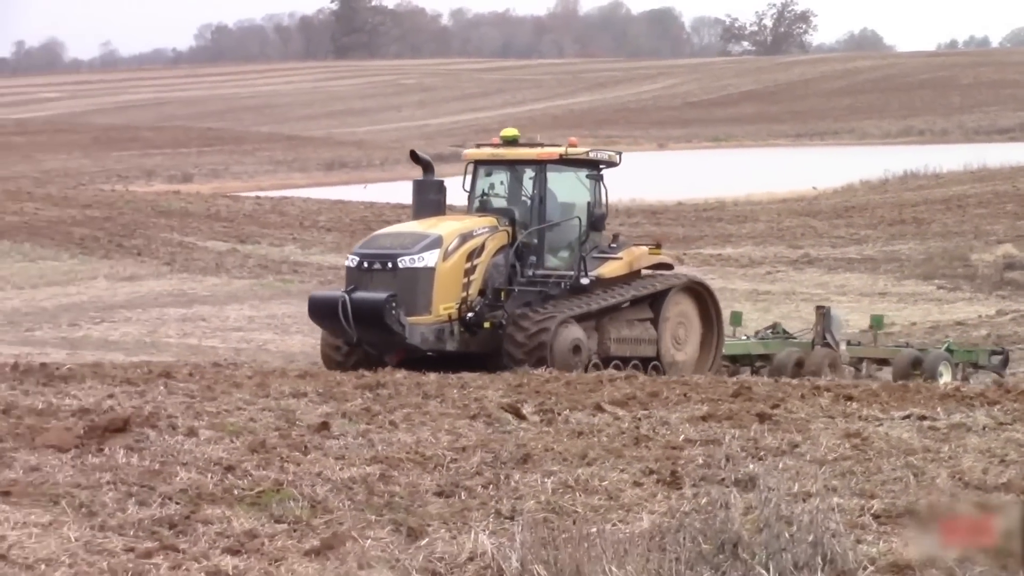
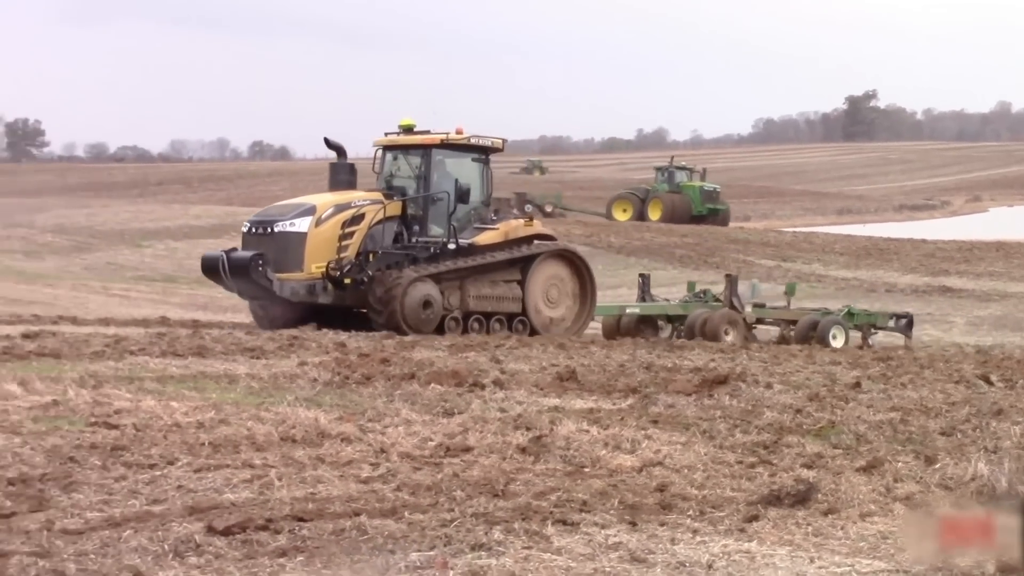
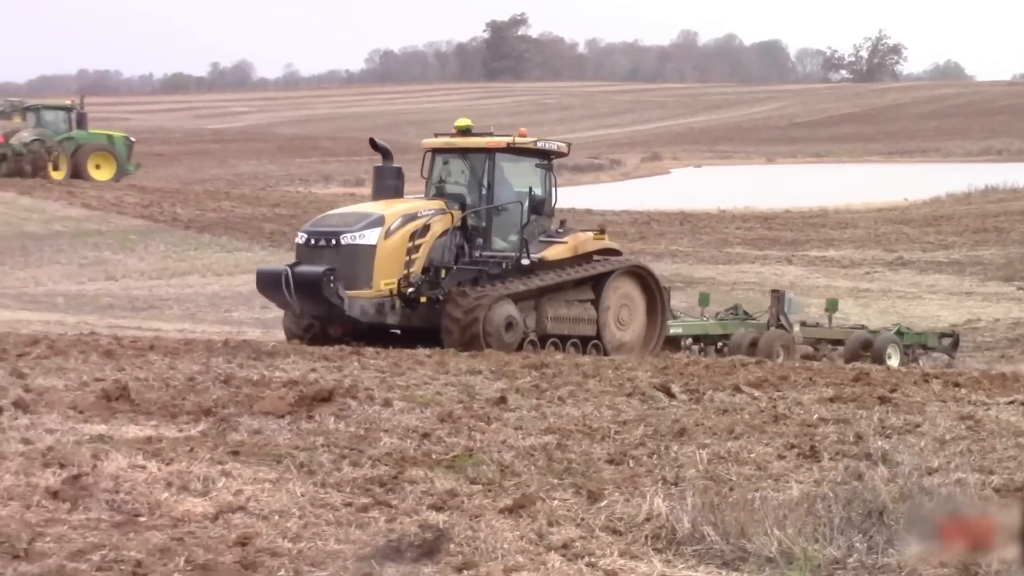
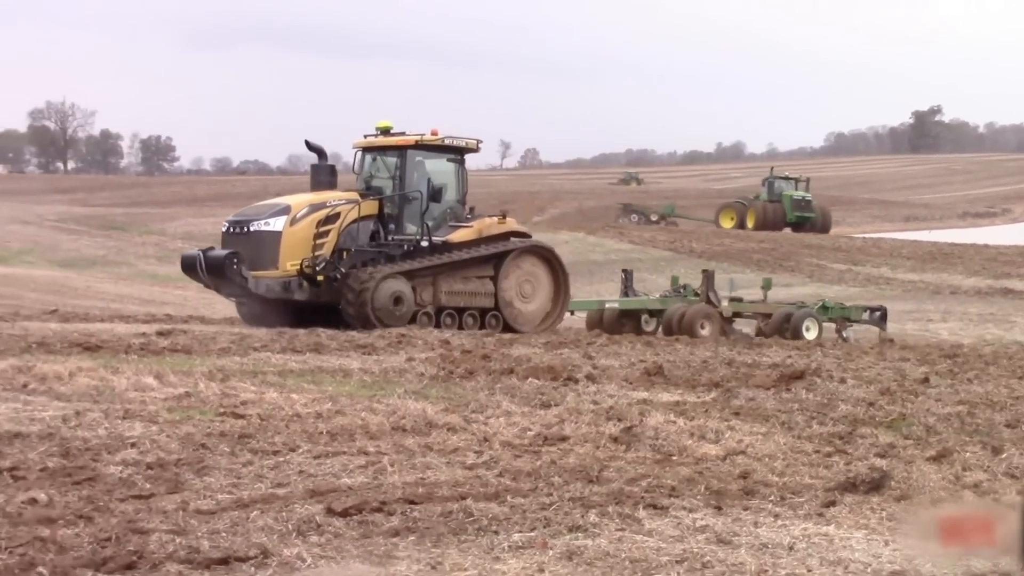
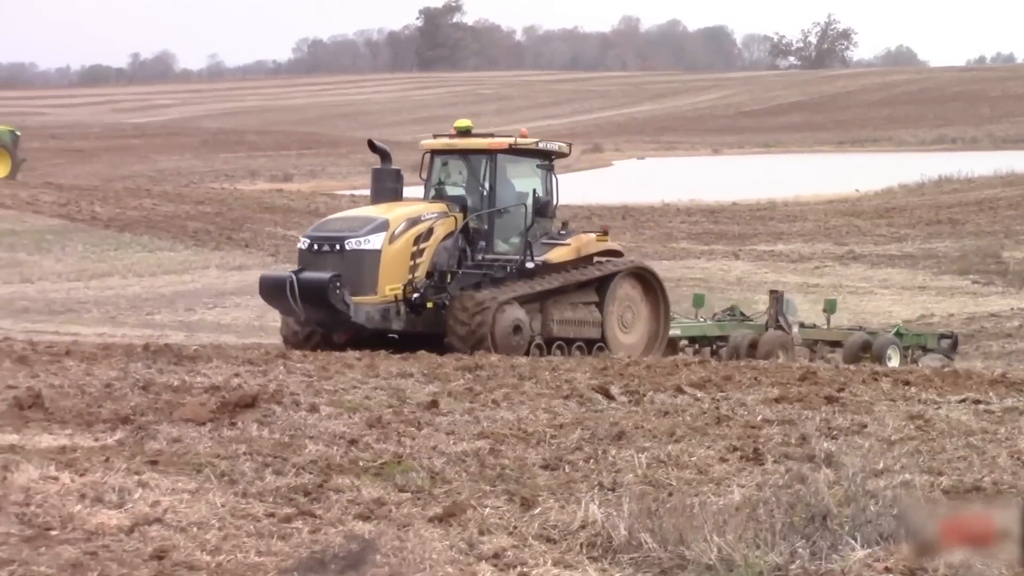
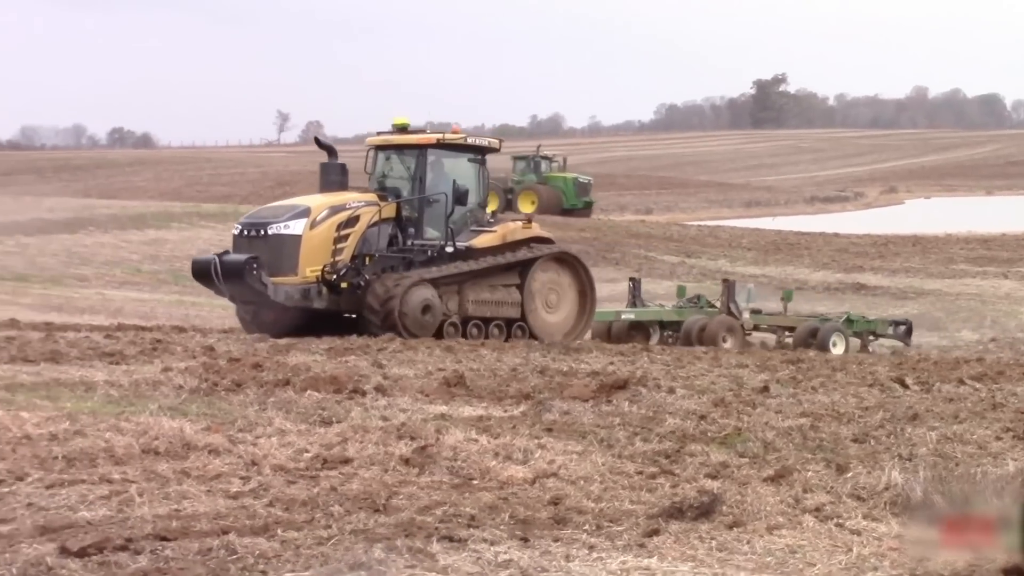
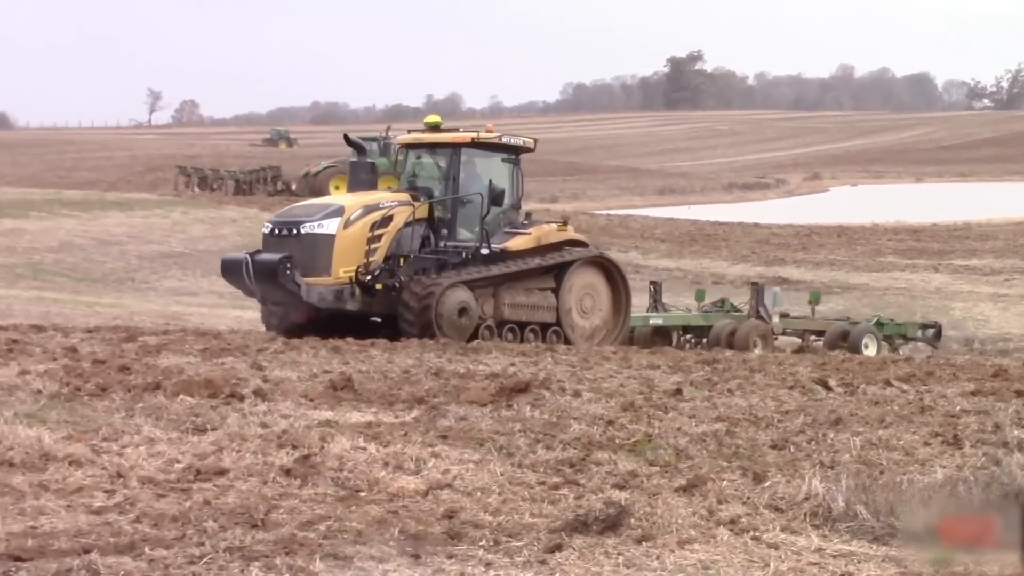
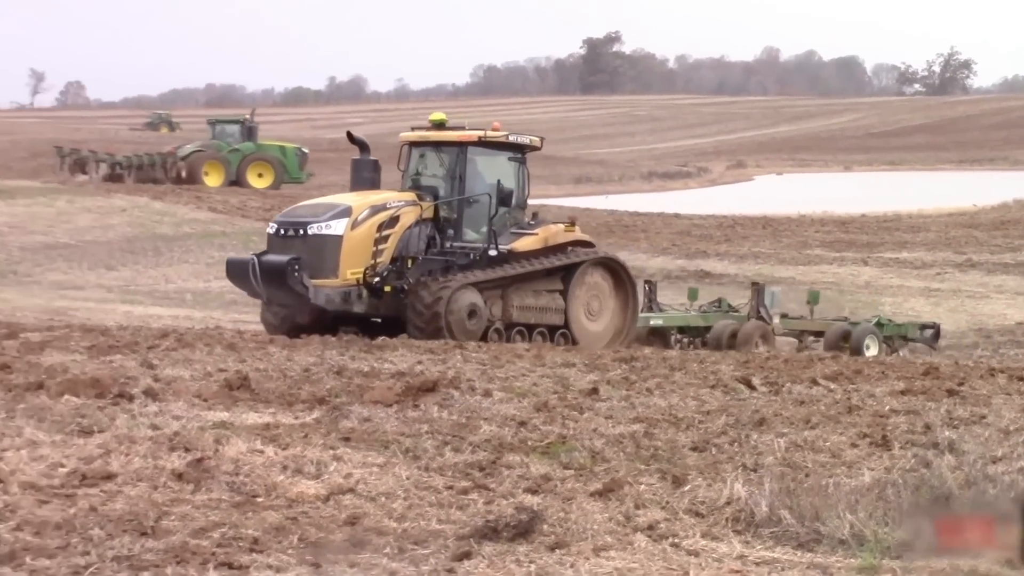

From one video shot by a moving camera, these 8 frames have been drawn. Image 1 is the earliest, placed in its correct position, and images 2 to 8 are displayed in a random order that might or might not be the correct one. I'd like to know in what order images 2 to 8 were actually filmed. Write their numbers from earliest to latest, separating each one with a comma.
5, 3, 8, 7, 6, 2, 4
